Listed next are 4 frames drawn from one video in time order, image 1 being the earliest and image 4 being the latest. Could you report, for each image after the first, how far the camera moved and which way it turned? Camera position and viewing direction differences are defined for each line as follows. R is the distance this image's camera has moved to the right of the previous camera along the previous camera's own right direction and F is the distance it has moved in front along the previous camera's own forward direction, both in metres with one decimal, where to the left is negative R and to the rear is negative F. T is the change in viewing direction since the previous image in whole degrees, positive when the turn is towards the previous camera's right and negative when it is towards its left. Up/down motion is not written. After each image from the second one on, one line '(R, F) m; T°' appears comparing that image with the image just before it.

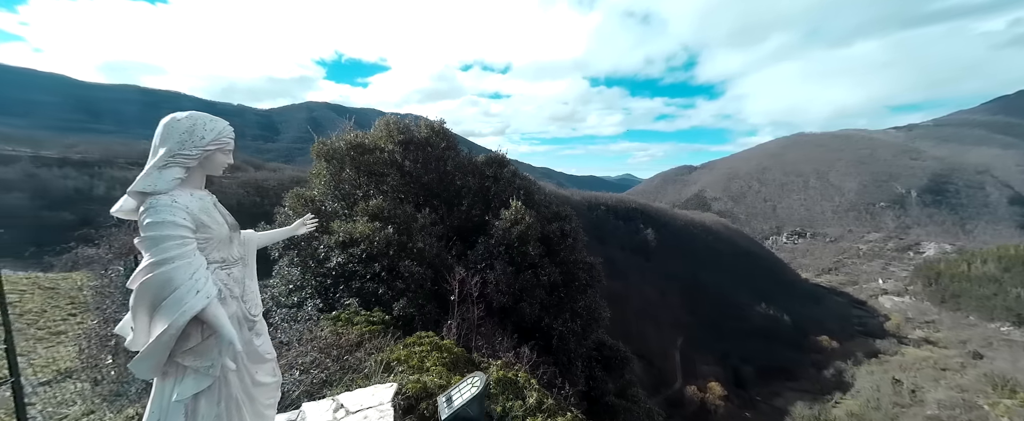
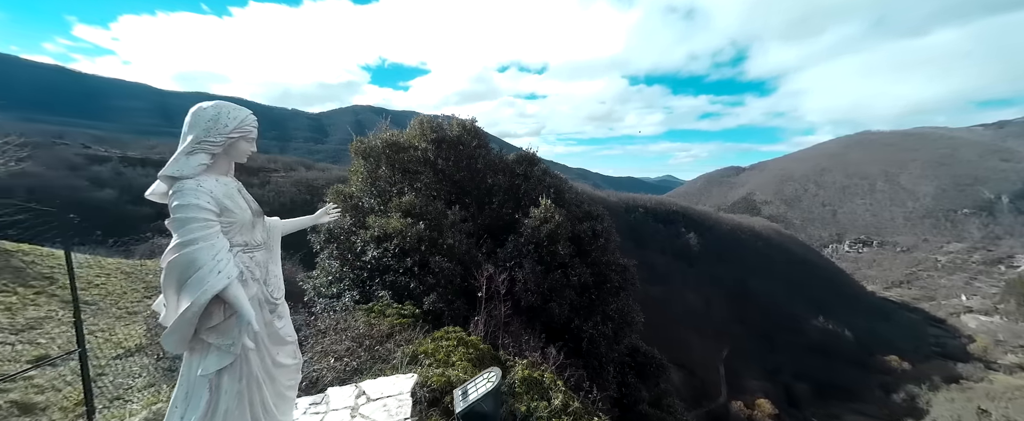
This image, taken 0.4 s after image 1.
(+0.1, +0.1) m; -6°
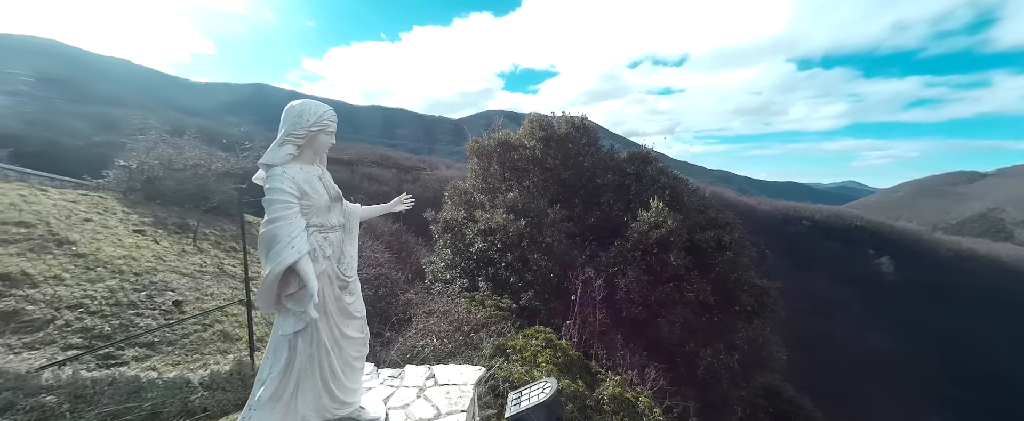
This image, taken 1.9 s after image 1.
(+0.4, +0.3) m; -19°
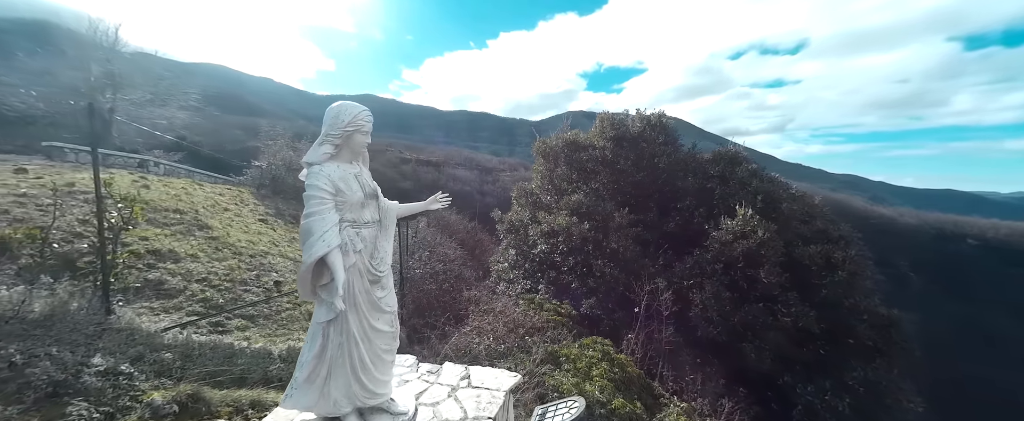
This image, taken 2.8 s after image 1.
(+0.3, +0.2) m; -13°
